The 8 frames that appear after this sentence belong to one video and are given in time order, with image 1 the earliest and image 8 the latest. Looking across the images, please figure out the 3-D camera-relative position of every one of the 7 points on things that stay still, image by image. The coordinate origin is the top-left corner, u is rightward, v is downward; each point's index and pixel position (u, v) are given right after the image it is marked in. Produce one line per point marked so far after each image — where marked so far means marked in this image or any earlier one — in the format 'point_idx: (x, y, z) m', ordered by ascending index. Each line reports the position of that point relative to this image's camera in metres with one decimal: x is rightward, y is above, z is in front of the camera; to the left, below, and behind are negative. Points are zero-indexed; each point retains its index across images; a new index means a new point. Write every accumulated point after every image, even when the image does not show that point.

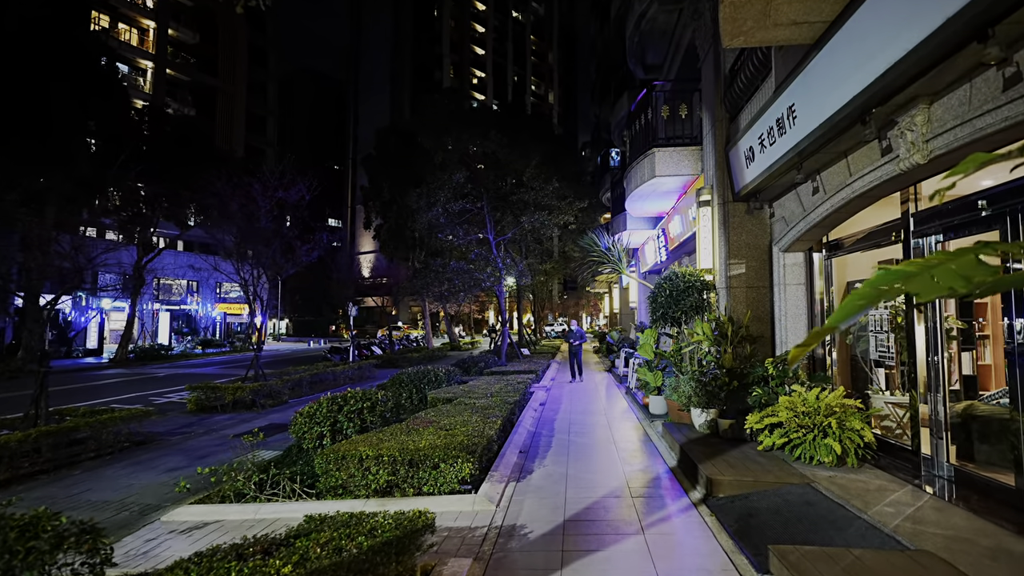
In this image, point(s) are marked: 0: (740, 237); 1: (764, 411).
0: (+2.7, +0.6, +6.7) m
1: (+2.4, -1.2, +5.2) m
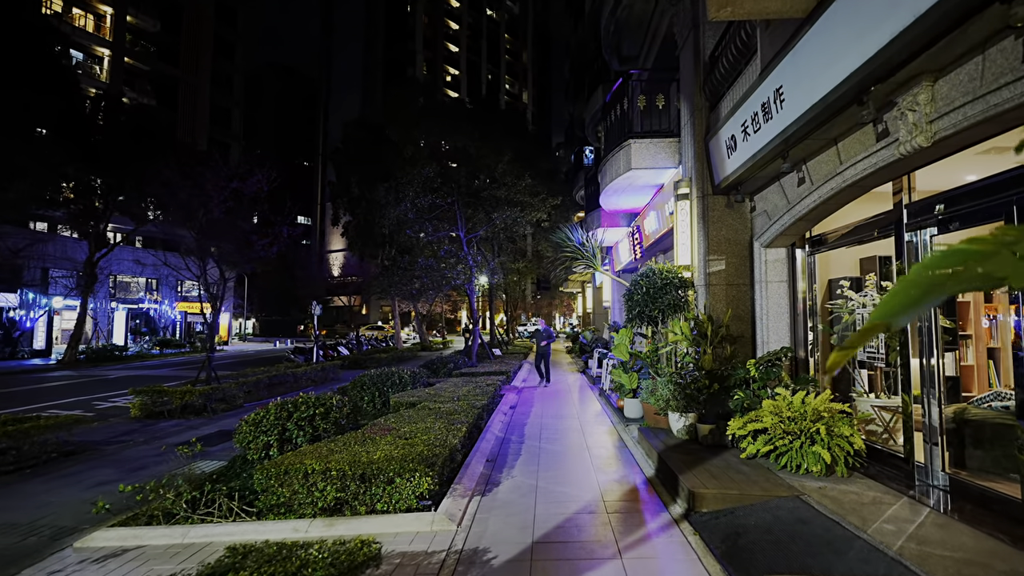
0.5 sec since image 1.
0: (+2.4, +0.6, +6.4) m
1: (+2.1, -1.1, +4.9) m
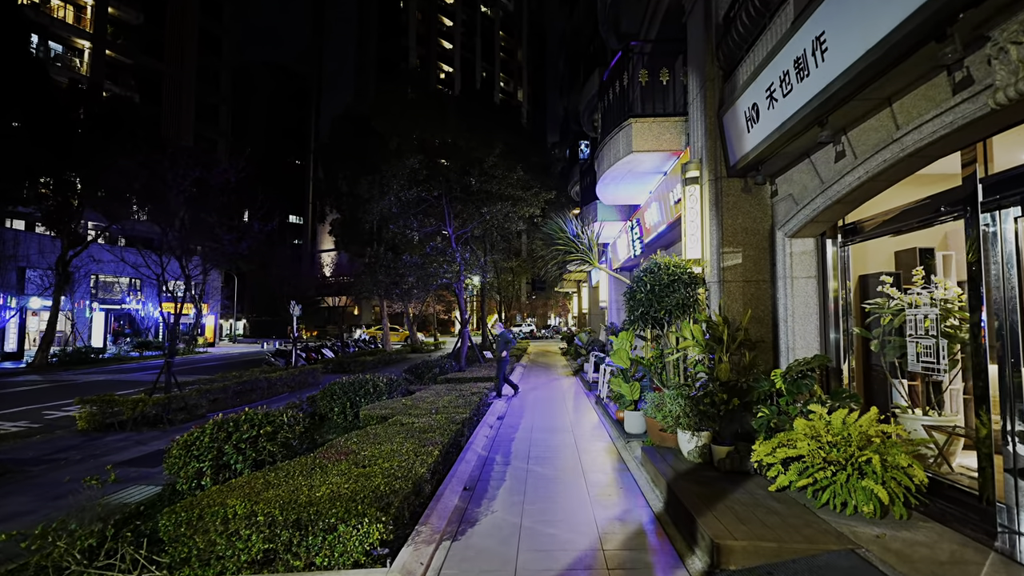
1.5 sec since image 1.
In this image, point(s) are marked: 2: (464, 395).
0: (+2.2, +0.7, +5.5) m
1: (+1.9, -1.1, +4.1) m
2: (-0.7, -1.6, +8.1) m
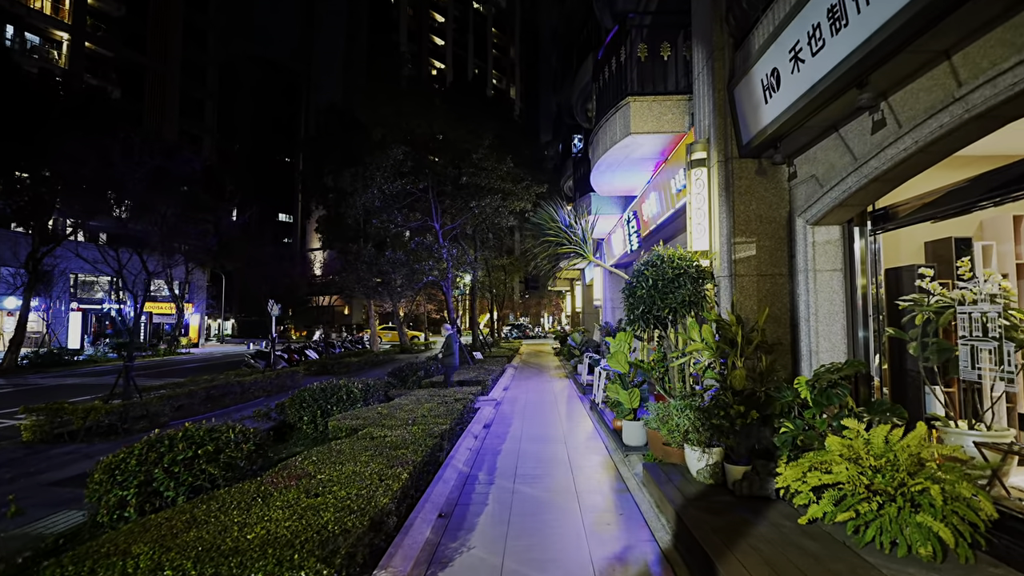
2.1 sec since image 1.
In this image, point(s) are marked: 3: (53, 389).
0: (+2.1, +0.7, +4.9) m
1: (+1.8, -1.1, +3.4) m
2: (-0.9, -1.5, +7.5) m
3: (-12.1, -2.7, +14.7) m
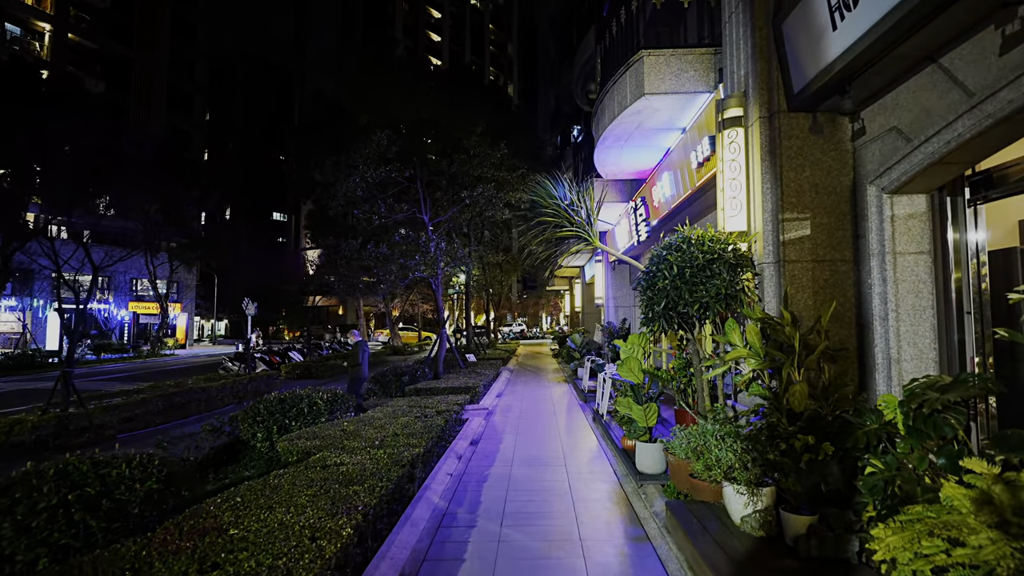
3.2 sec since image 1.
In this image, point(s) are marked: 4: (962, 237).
0: (+2.0, +0.8, +3.8) m
1: (+1.7, -1.0, +2.4) m
2: (-1.0, -1.5, +6.4) m
3: (-12.2, -2.6, +13.6) m
4: (+2.6, +0.3, +3.3) m
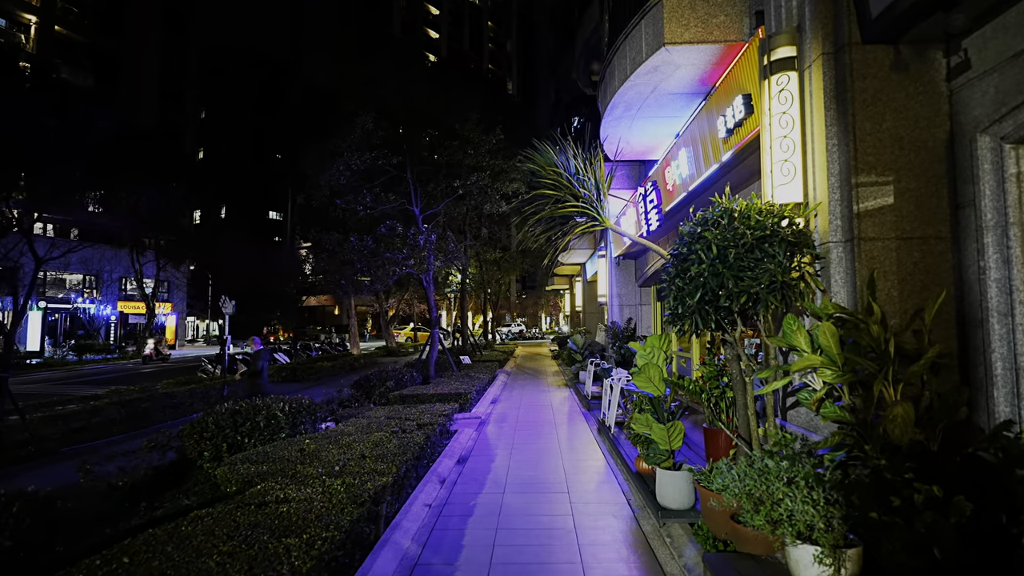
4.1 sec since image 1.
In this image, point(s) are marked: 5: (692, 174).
0: (+1.9, +0.9, +2.9) m
1: (+1.7, -0.9, +1.4) m
2: (-1.1, -1.4, +5.5) m
3: (-12.3, -2.5, +12.6) m
4: (+2.6, +0.4, +2.4) m
5: (+1.9, +1.2, +5.9) m
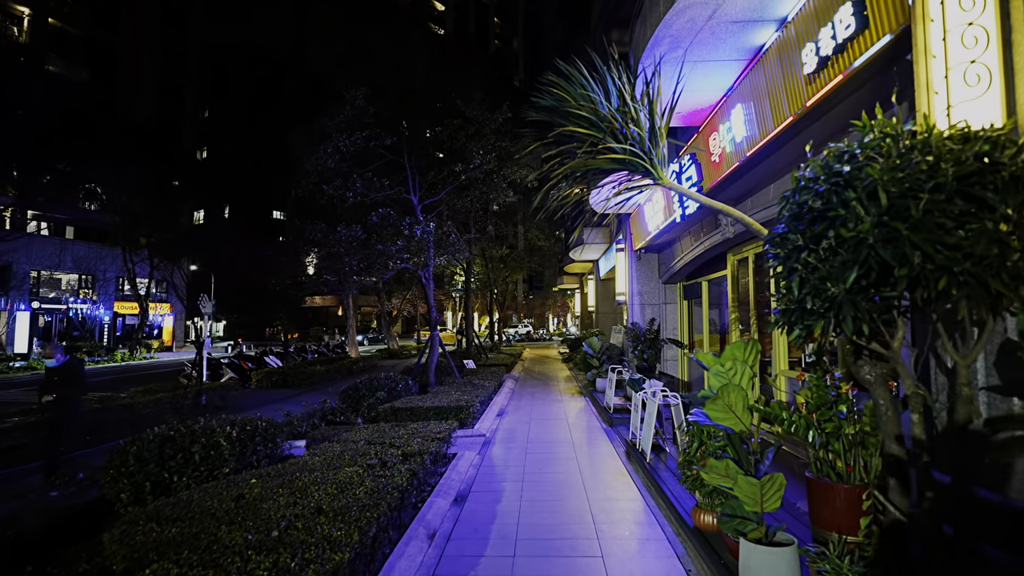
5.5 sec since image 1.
0: (+2.0, +0.9, +1.6) m
1: (+1.7, -0.8, +0.2) m
2: (-1.0, -1.3, +4.3) m
3: (-12.1, -2.5, +11.6) m
4: (+2.6, +0.4, +1.1) m
5: (+2.0, +1.3, +4.7) m
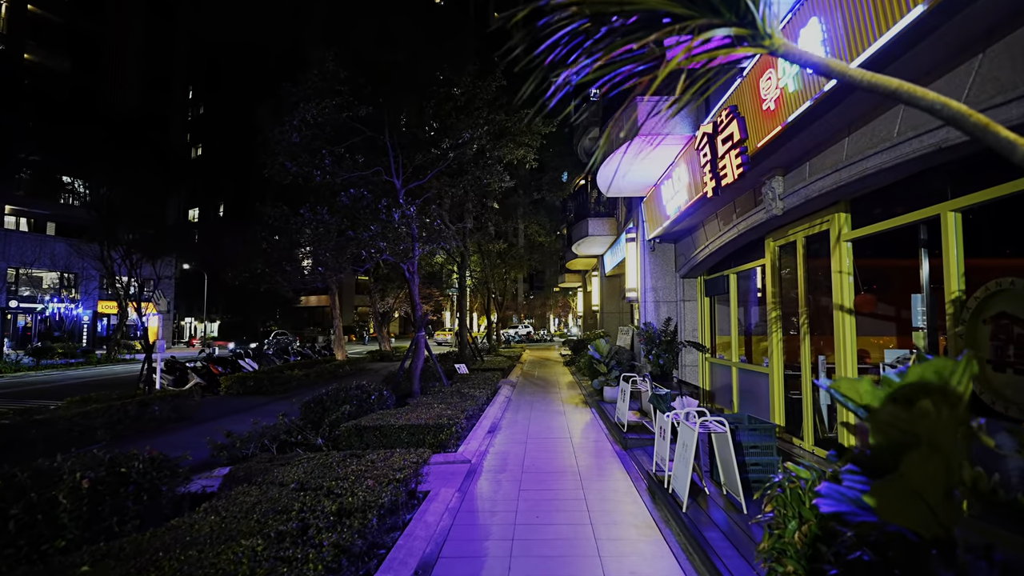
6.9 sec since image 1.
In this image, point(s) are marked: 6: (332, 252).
0: (+1.9, +1.0, +0.3) m
1: (+1.6, -0.7, -1.2) m
2: (-1.1, -1.2, +2.9) m
3: (-12.2, -2.4, +10.2) m
4: (+2.5, +0.5, -0.3) m
5: (+1.9, +1.3, +3.3) m
6: (-3.0, +0.6, +9.4) m
